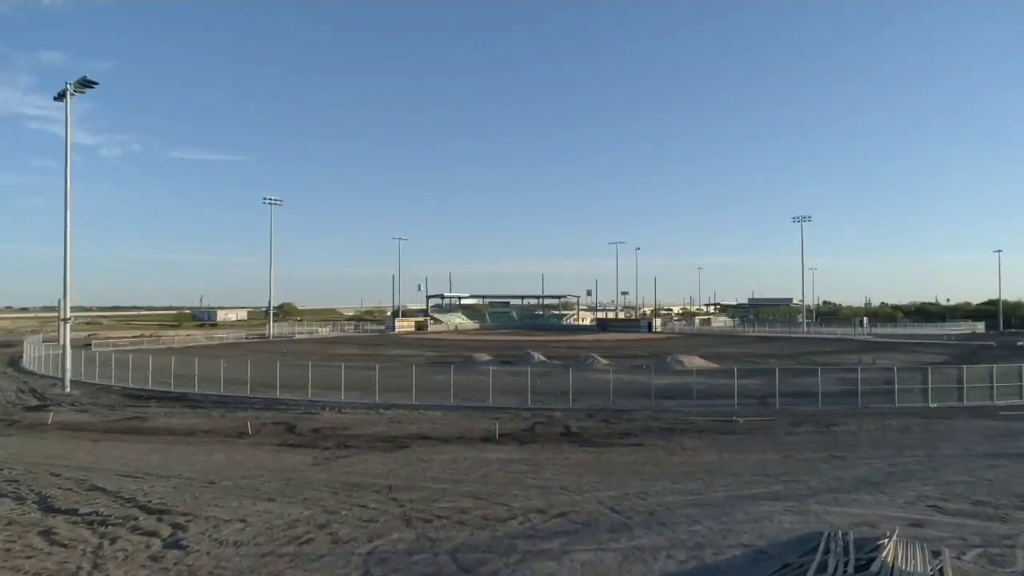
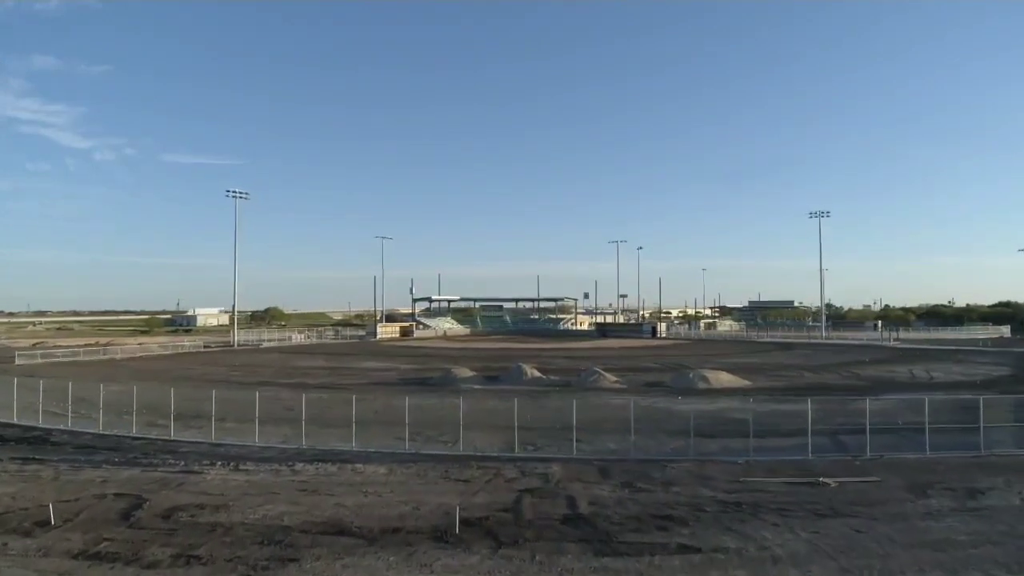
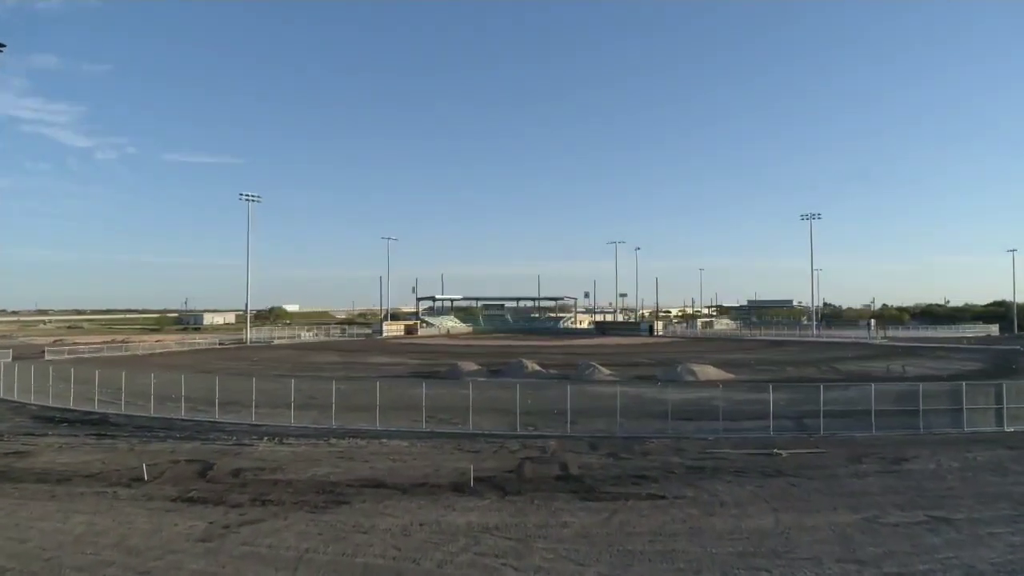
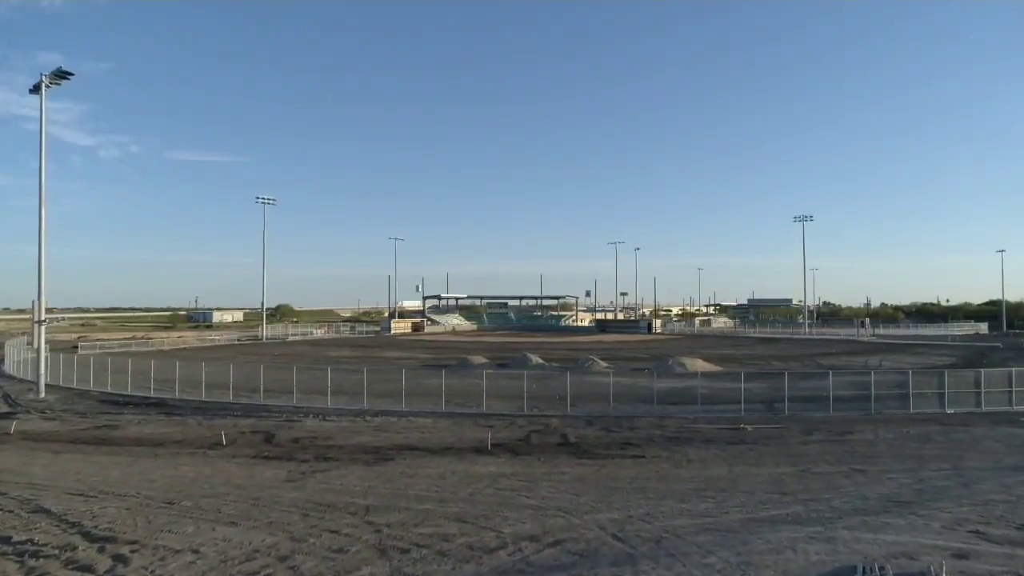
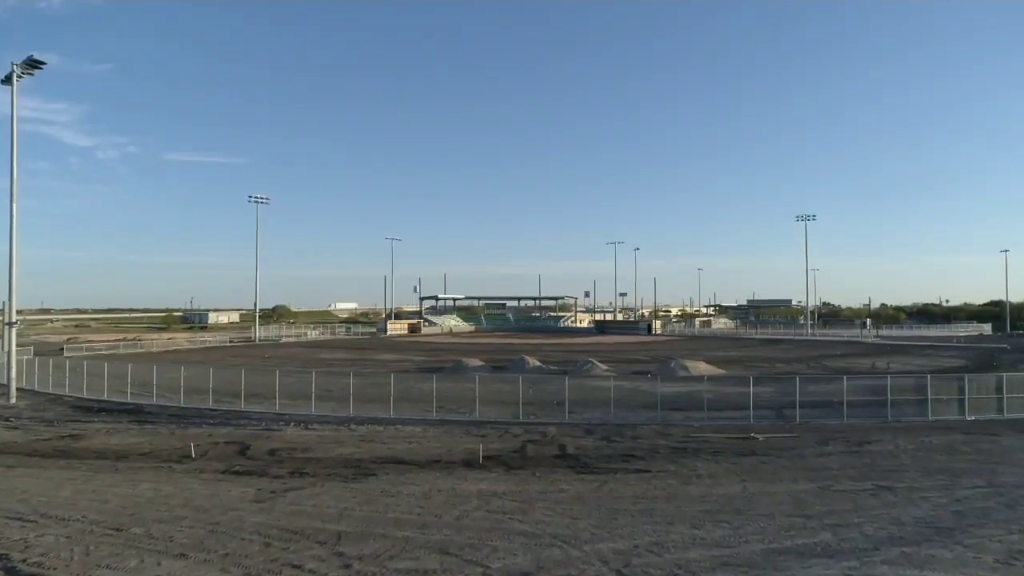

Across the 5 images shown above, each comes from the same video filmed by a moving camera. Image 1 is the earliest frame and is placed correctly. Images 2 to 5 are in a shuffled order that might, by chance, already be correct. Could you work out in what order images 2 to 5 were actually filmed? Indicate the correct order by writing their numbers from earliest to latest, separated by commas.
4, 5, 3, 2
